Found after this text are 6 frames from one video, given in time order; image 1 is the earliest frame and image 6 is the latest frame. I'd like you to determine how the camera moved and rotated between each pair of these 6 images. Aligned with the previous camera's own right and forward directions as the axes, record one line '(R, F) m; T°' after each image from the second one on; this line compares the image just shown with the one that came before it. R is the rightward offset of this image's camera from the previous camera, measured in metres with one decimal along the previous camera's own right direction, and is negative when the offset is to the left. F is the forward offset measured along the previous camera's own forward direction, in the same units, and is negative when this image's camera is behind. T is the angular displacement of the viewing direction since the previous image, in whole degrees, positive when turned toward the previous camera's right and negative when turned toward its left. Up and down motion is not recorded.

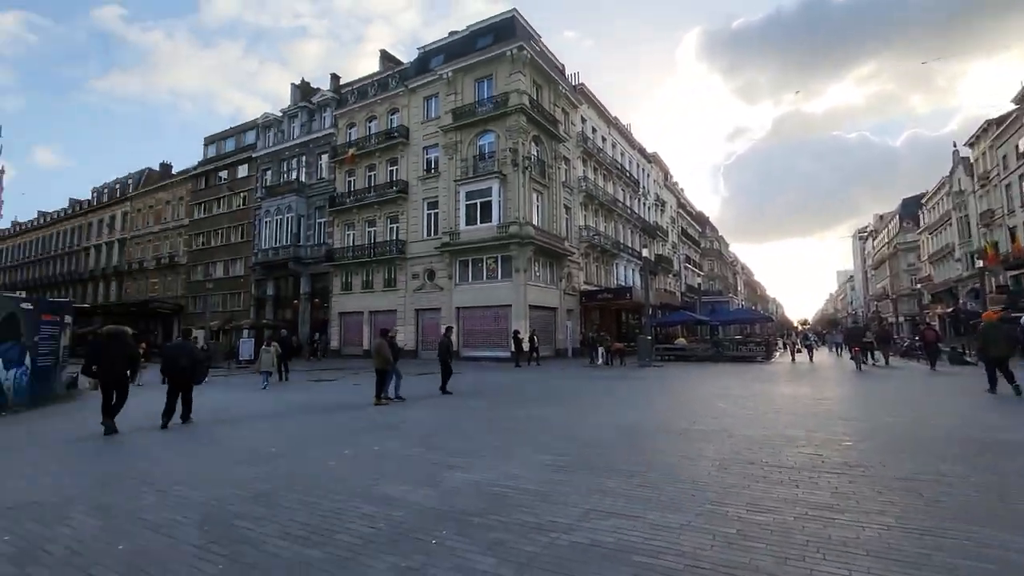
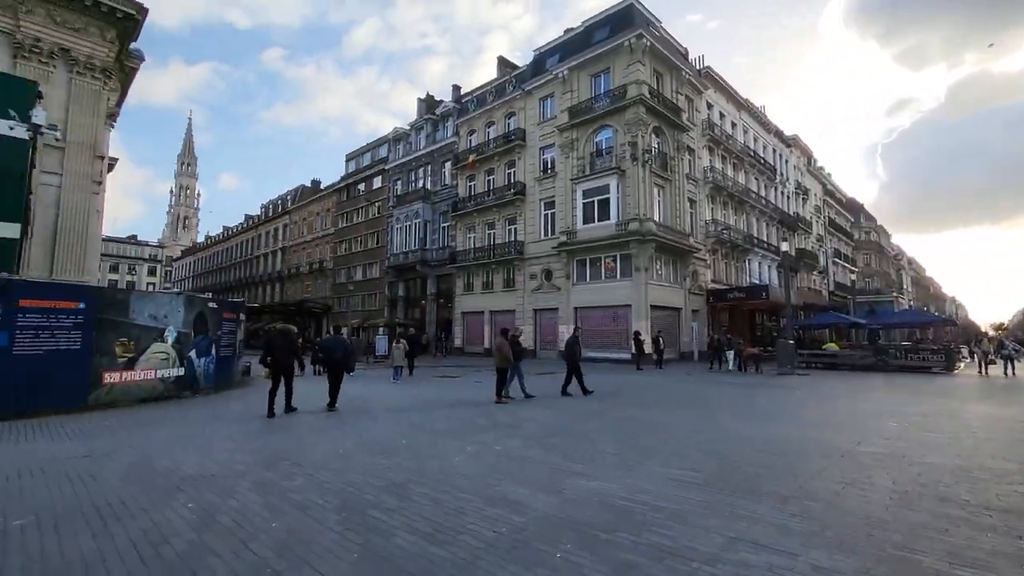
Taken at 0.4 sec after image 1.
(0.0, +0.2) m; -13°
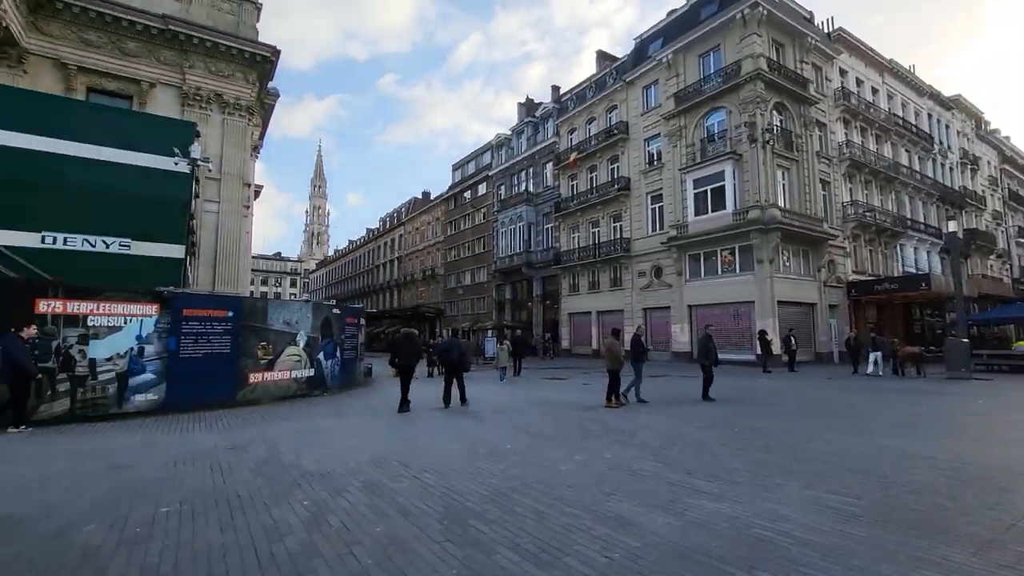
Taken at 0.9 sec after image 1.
(0.0, +0.3) m; -12°
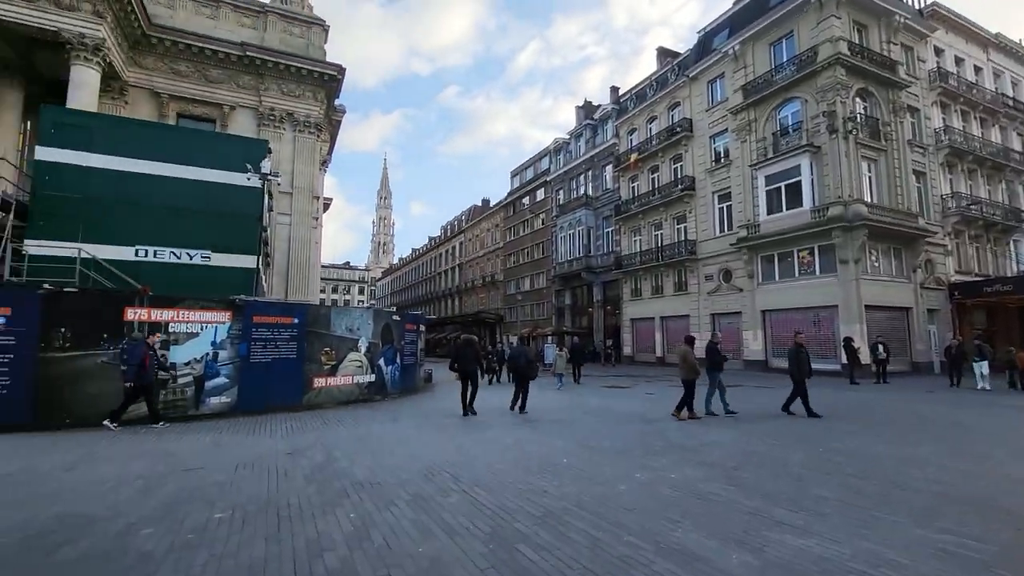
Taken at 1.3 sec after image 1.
(+0.1, +0.3) m; -7°
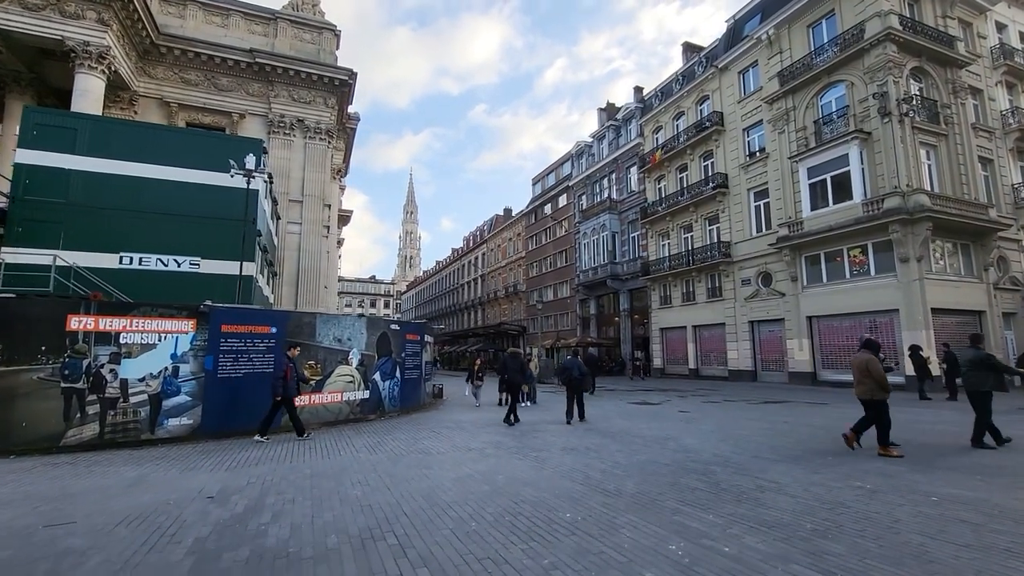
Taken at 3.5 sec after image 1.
(+0.4, +1.6) m; -3°
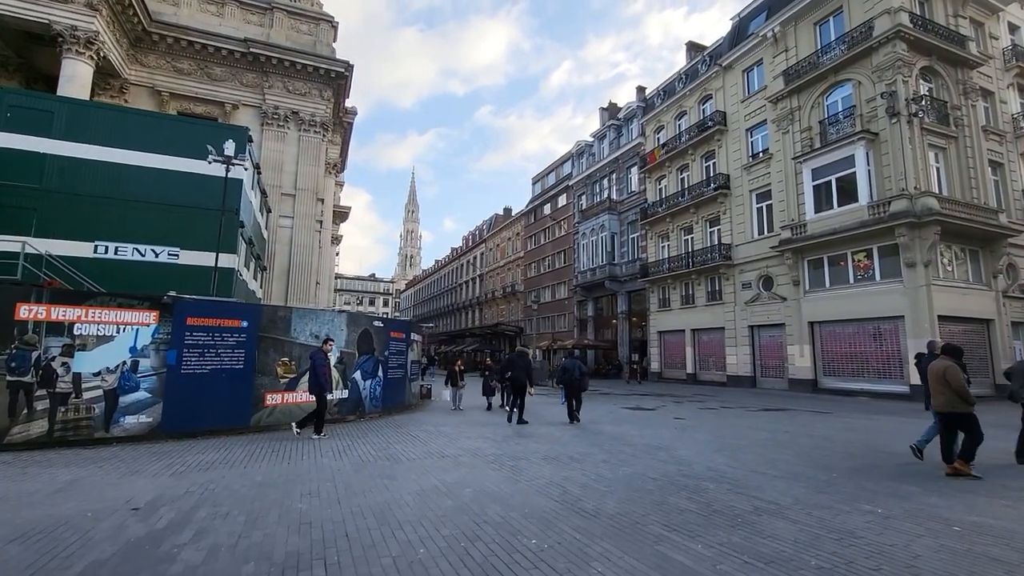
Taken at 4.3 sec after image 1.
(+0.3, +0.6) m; 0°
